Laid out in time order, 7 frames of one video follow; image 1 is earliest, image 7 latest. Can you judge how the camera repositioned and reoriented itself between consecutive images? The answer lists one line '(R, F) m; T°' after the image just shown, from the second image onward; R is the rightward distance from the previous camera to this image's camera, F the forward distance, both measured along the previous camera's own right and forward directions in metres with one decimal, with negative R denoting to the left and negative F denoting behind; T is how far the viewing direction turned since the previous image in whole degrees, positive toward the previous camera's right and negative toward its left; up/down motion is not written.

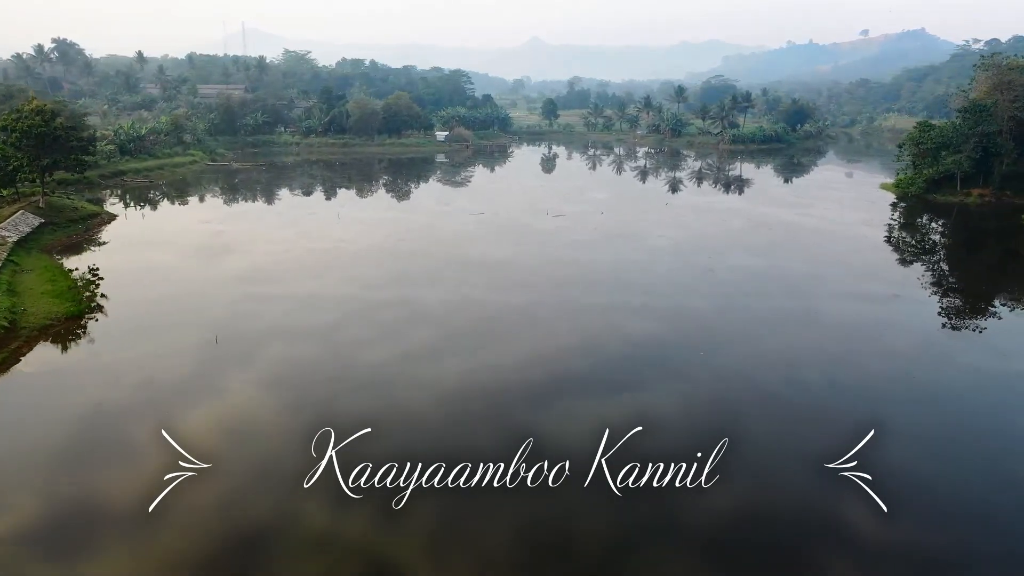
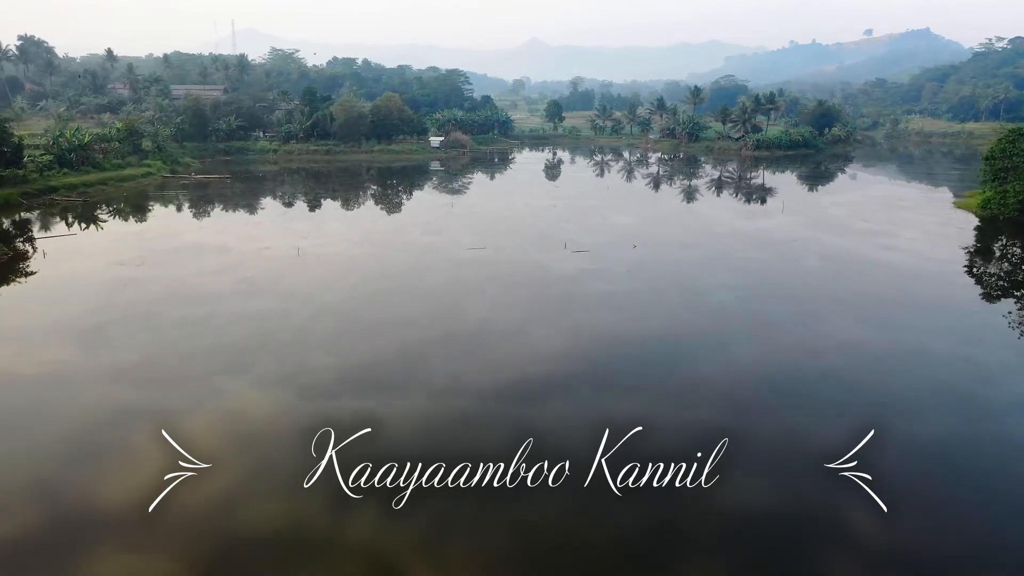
(-0.3, +4.8) m; 0°
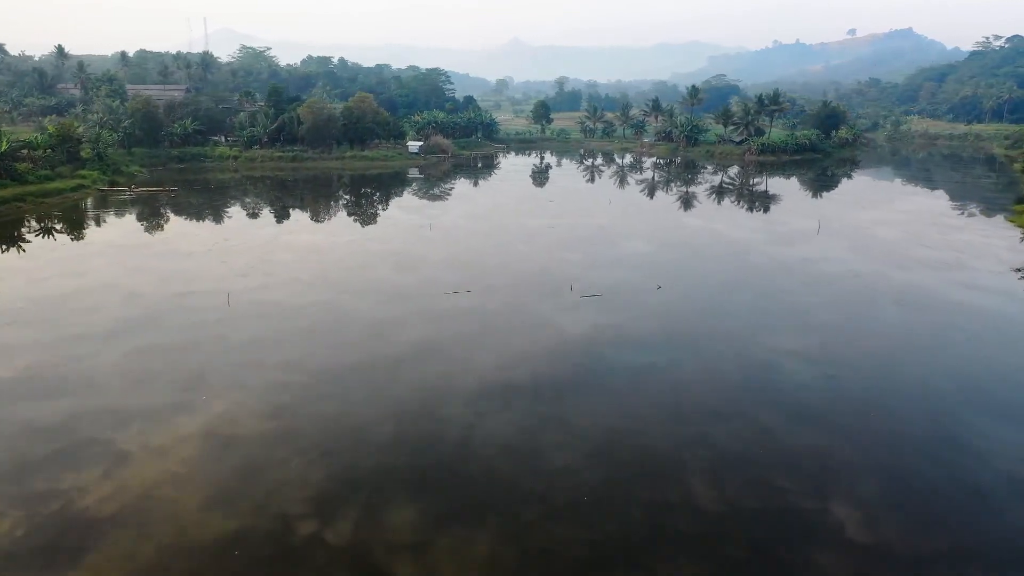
(-0.2, +3.8) m; +1°
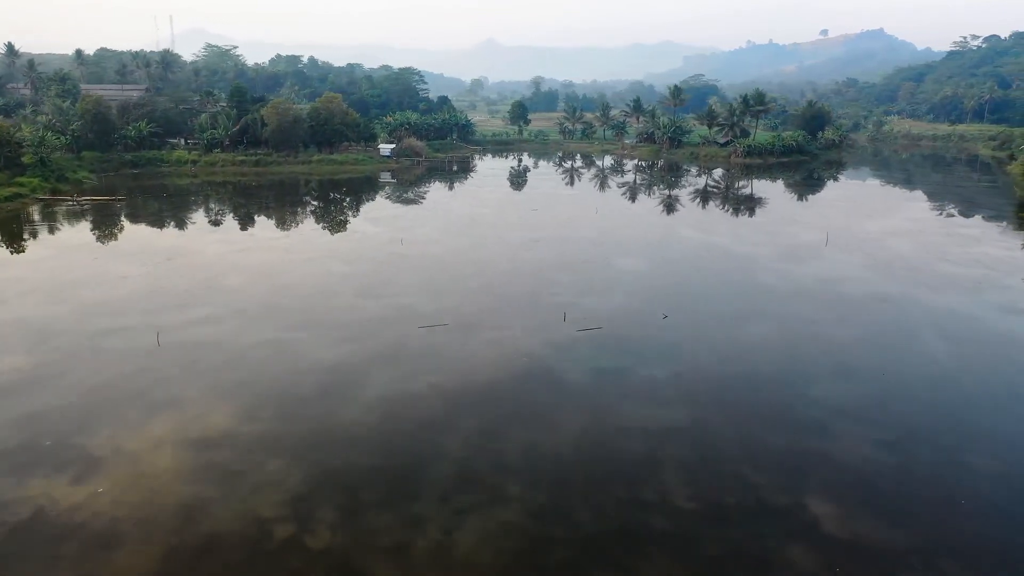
(-0.1, +2.0) m; +2°
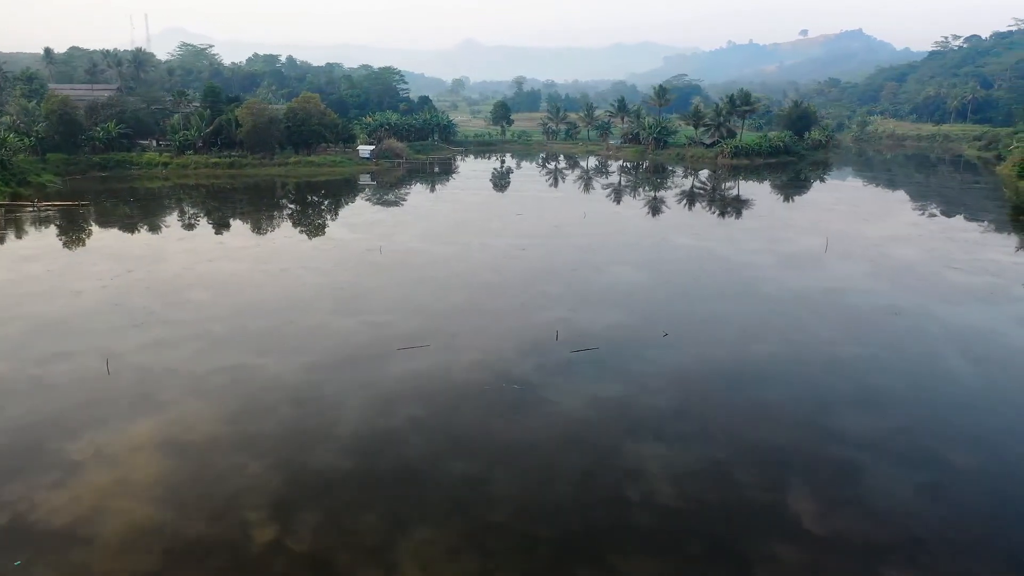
(-0.1, +1.1) m; +2°
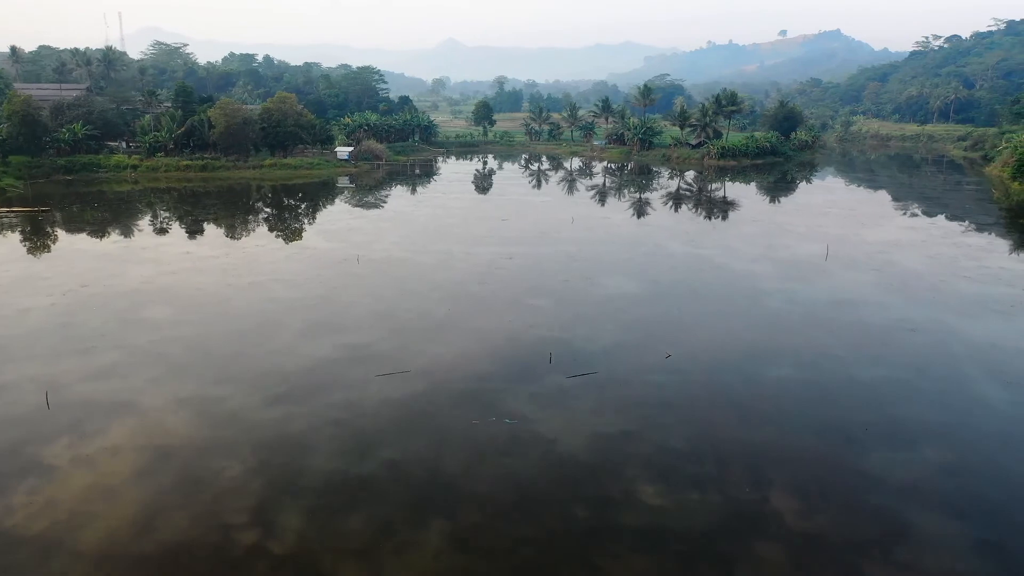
(-0.1, +1.1) m; +2°
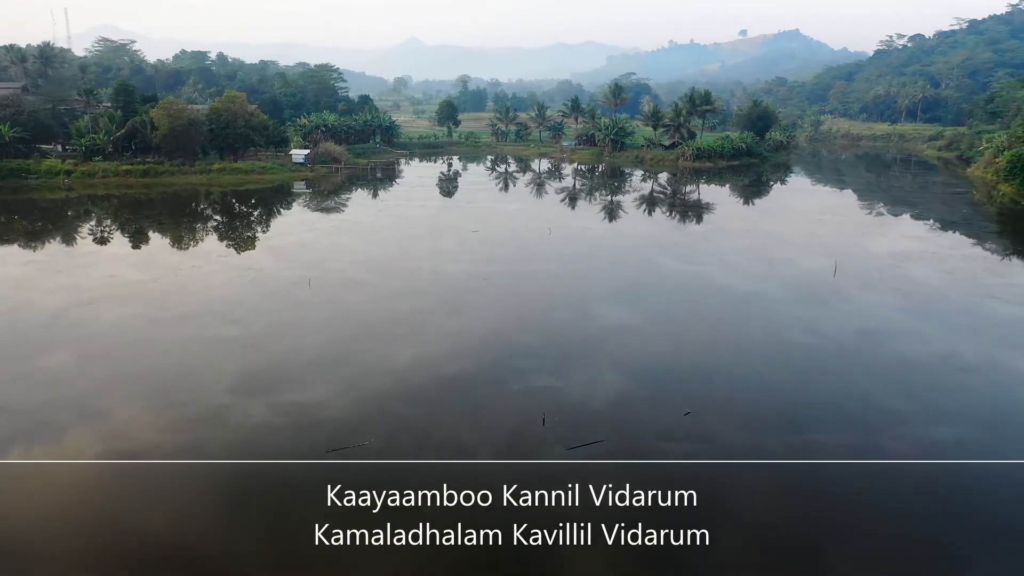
(-0.2, +2.1) m; +3°
